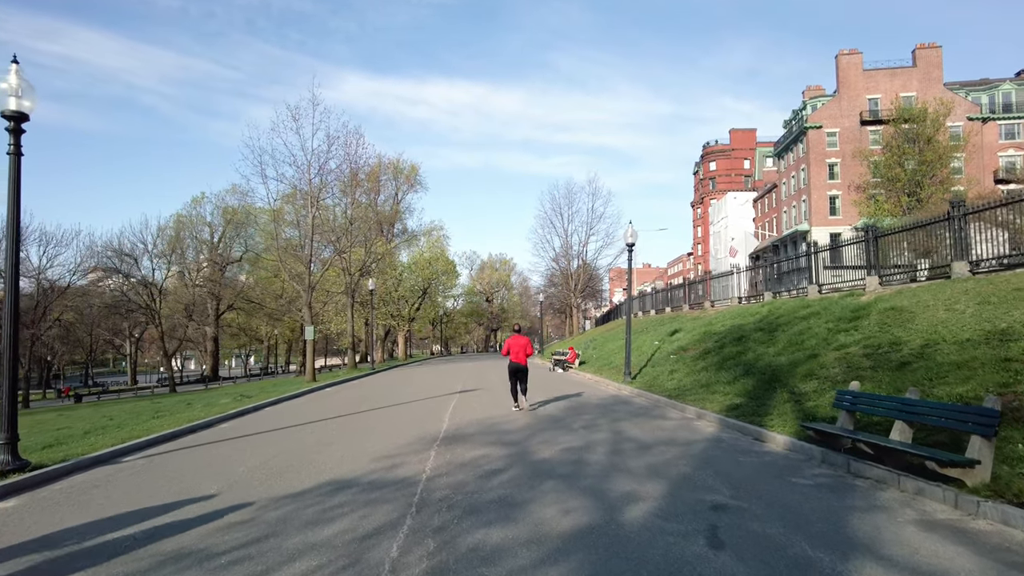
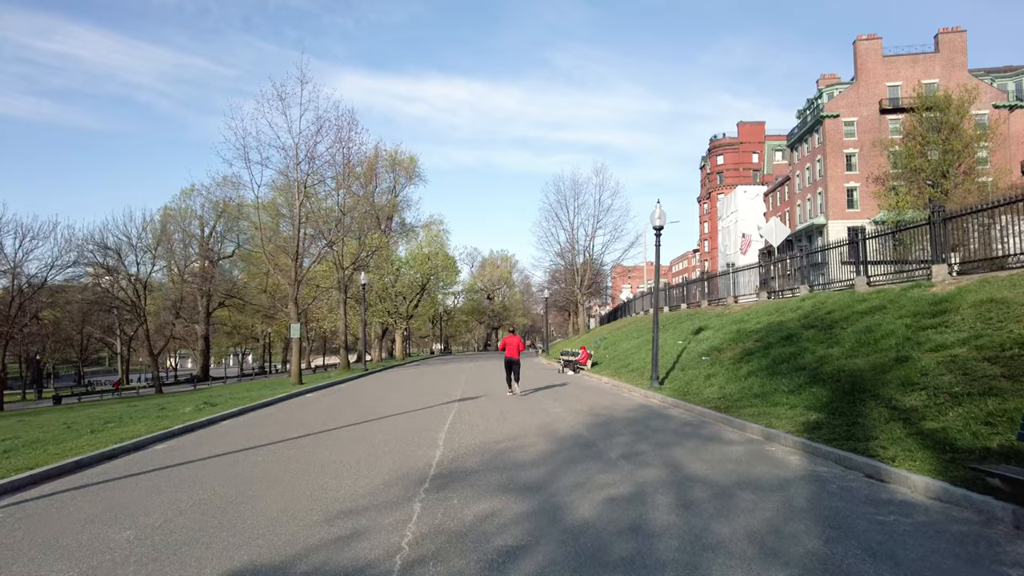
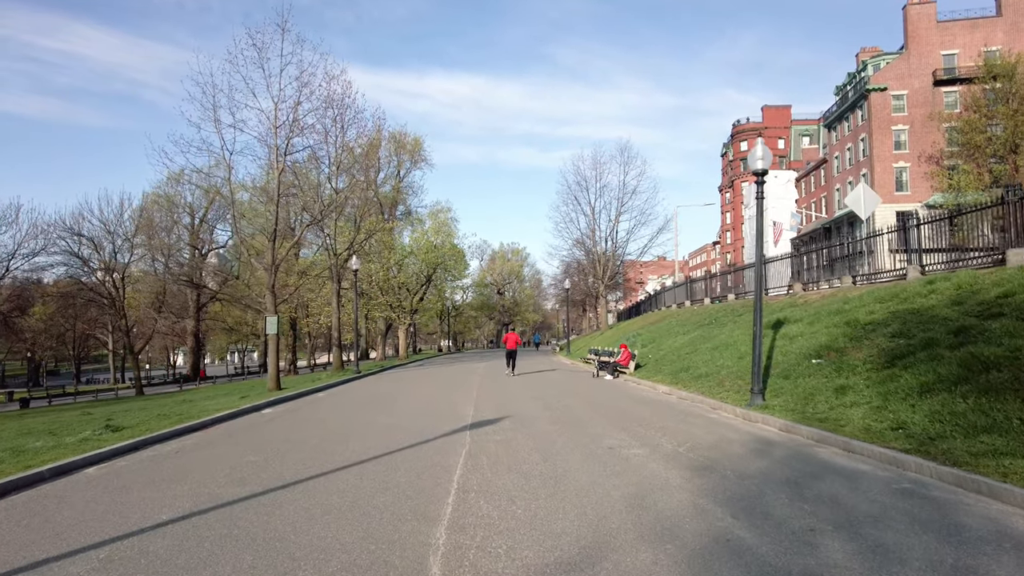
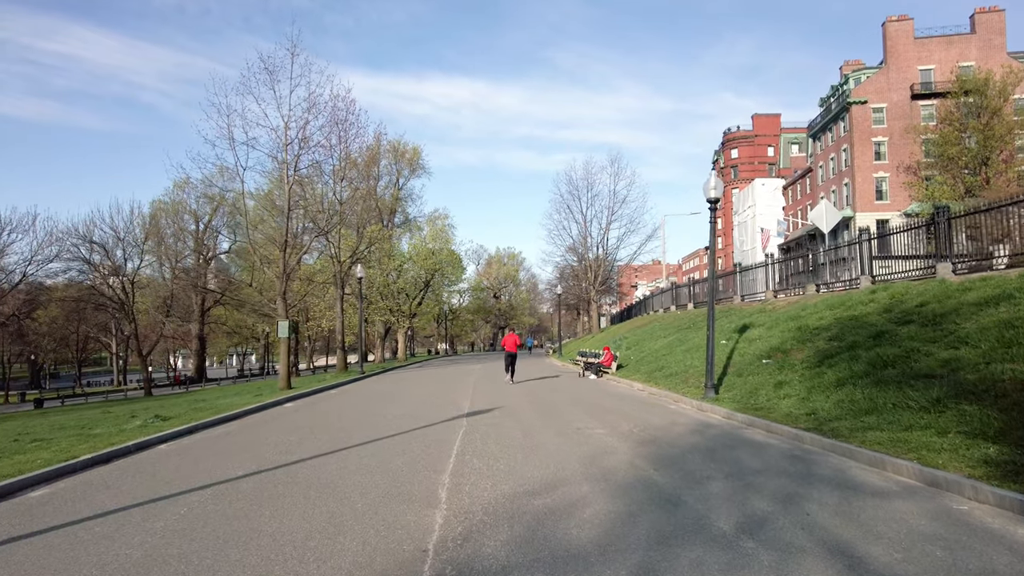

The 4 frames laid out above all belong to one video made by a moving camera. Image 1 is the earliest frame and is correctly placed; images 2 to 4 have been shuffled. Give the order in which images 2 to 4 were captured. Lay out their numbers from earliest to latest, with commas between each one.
2, 4, 3
